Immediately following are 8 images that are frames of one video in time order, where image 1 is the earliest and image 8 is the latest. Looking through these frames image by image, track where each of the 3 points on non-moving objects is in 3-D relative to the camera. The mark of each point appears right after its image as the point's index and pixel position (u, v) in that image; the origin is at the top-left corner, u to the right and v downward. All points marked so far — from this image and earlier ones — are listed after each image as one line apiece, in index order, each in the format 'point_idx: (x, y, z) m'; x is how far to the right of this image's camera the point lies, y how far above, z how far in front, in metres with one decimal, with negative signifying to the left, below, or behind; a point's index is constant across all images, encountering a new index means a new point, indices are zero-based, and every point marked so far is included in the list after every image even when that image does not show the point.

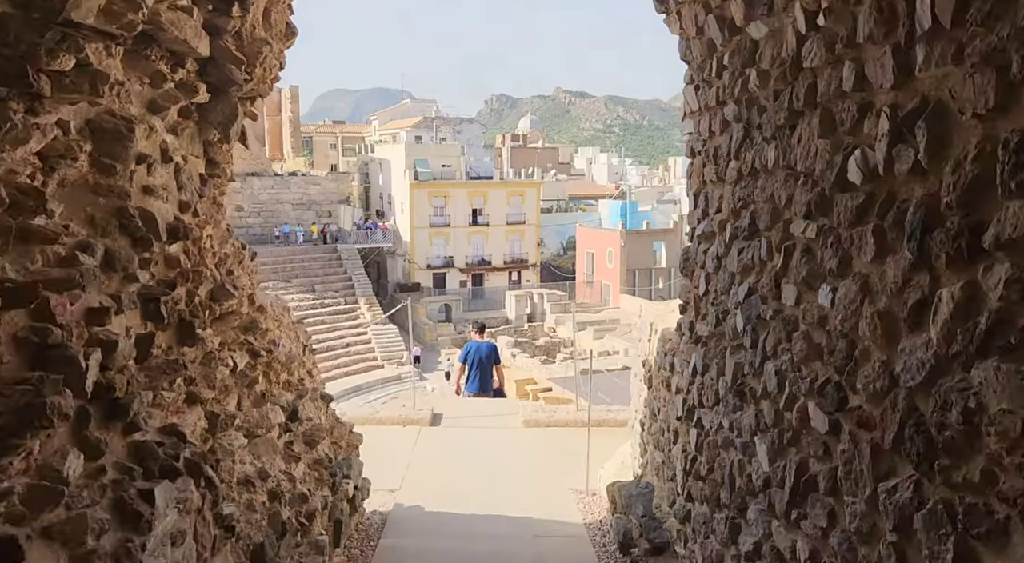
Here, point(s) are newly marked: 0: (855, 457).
0: (+0.7, -0.4, +1.6) m
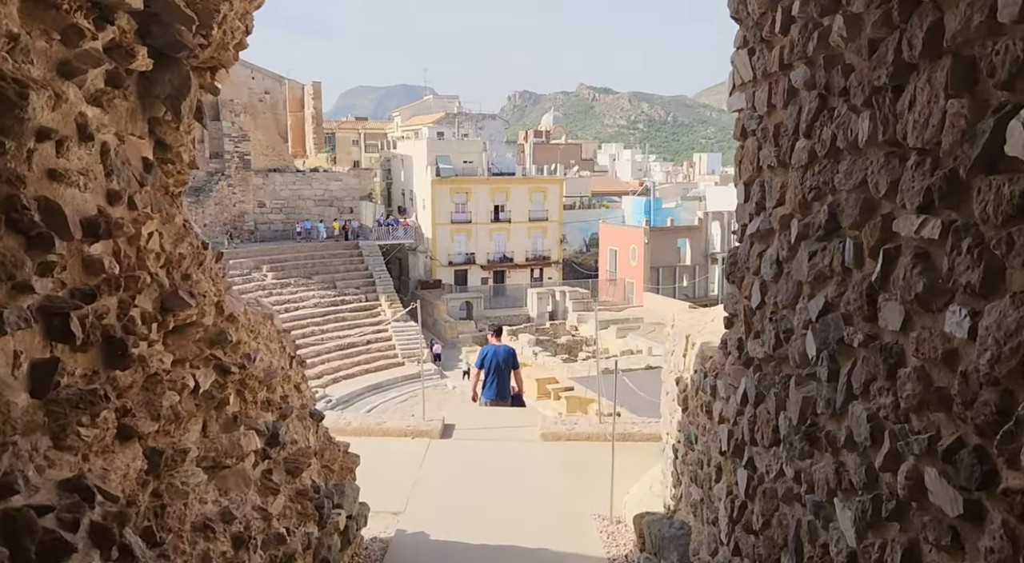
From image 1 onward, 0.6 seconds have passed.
0: (+0.7, -0.4, +1.1) m
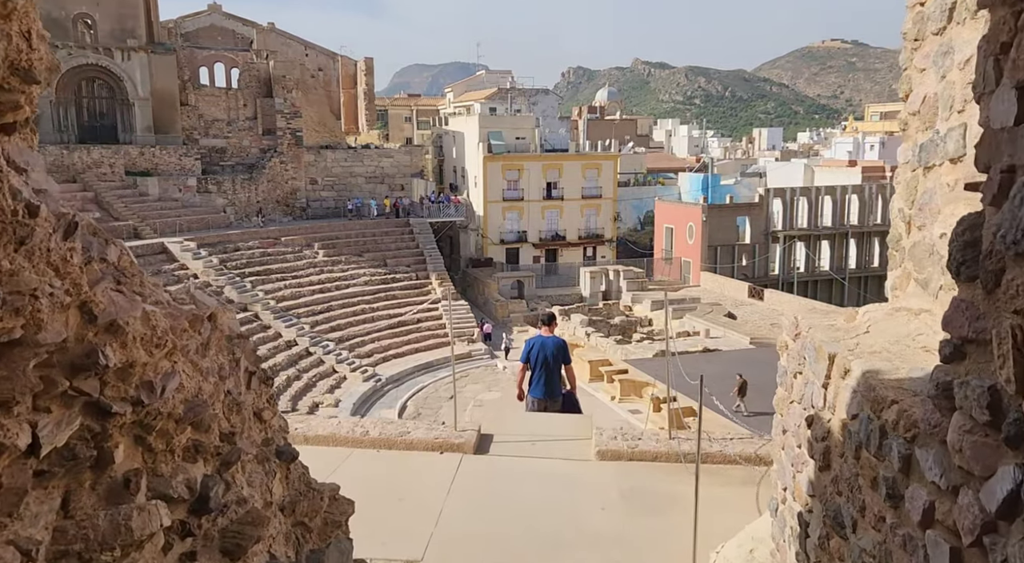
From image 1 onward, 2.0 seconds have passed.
0: (+0.7, -0.4, -0.1) m
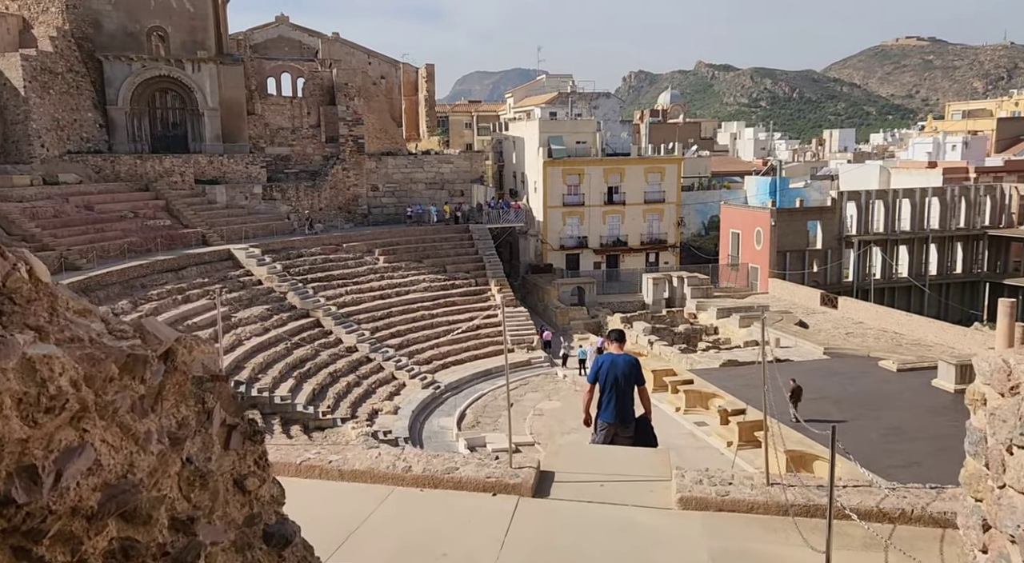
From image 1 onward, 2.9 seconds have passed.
0: (+0.6, -0.5, -0.8) m
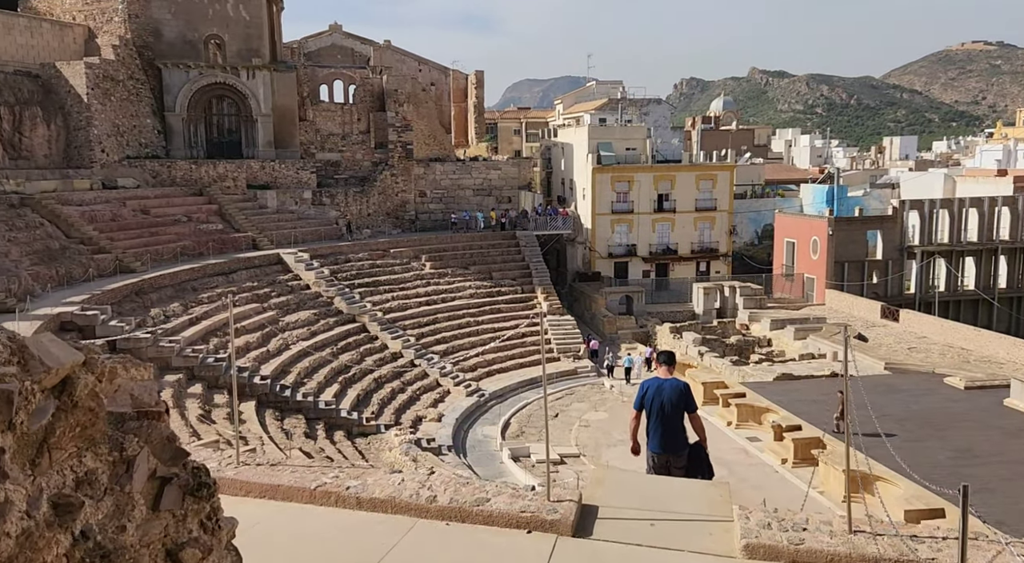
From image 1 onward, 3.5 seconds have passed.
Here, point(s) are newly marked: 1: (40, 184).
0: (+0.5, -0.5, -1.4) m
1: (-11.1, +2.3, +19.0) m
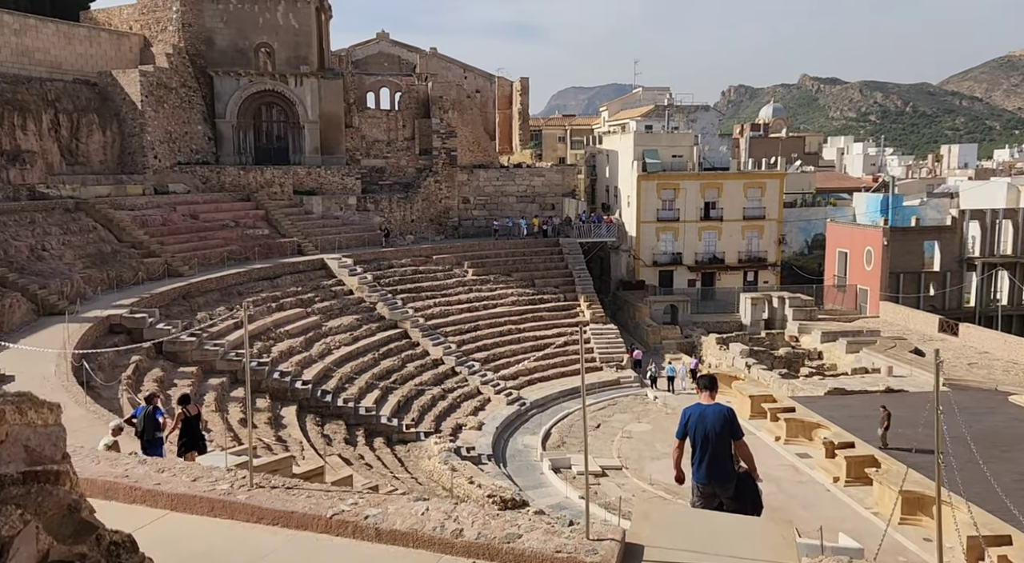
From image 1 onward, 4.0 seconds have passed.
0: (+0.4, -0.4, -1.9) m
1: (-10.1, +2.2, +19.2) m
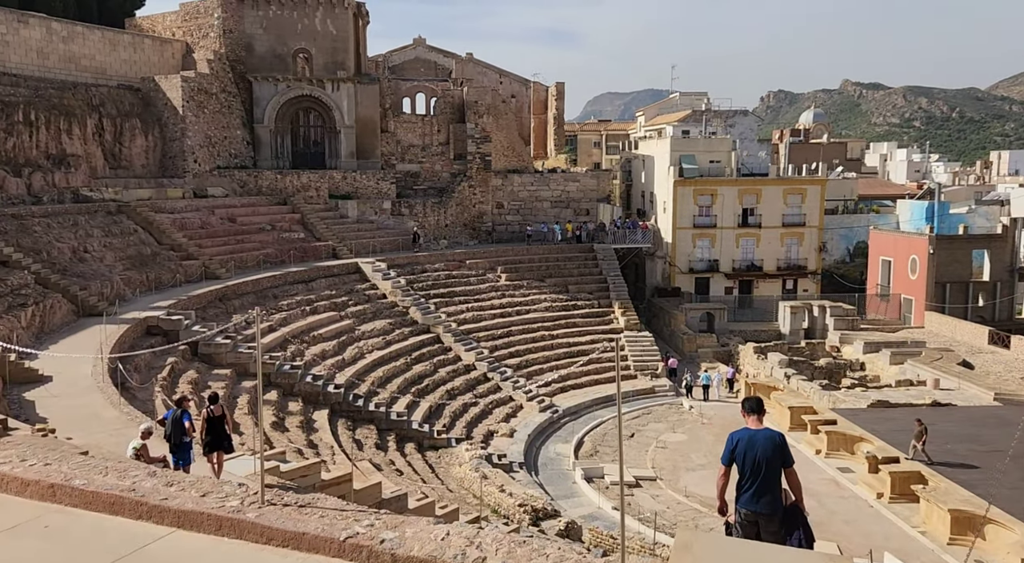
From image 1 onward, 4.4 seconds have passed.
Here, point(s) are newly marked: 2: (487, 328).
0: (+0.3, -0.4, -2.3) m
1: (-9.3, +2.2, +19.2) m
2: (-0.7, -1.2, +19.7) m
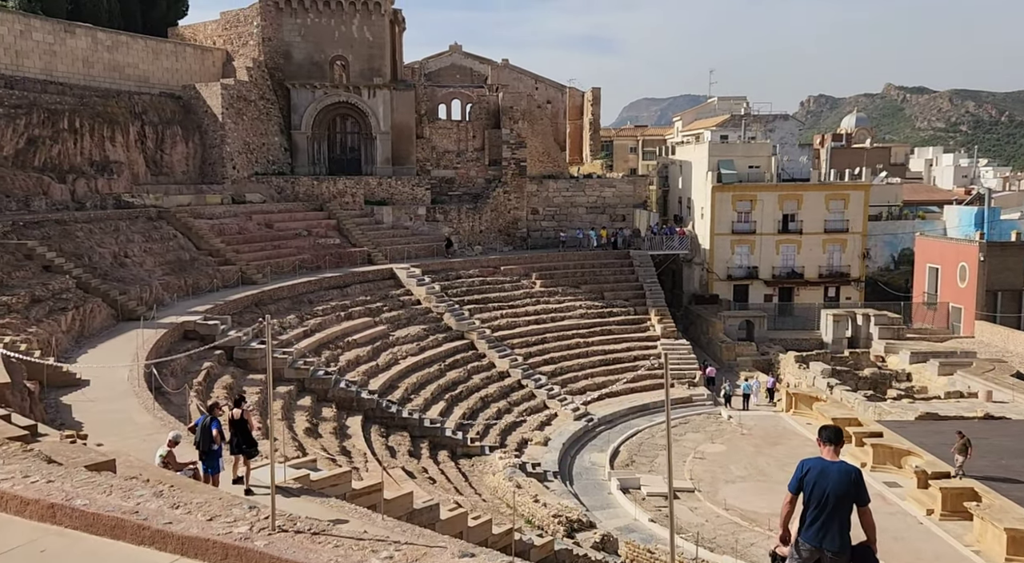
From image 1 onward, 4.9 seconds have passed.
0: (+0.2, -0.4, -2.7) m
1: (-8.4, +2.1, +19.2) m
2: (+0.2, -1.3, +19.3) m
